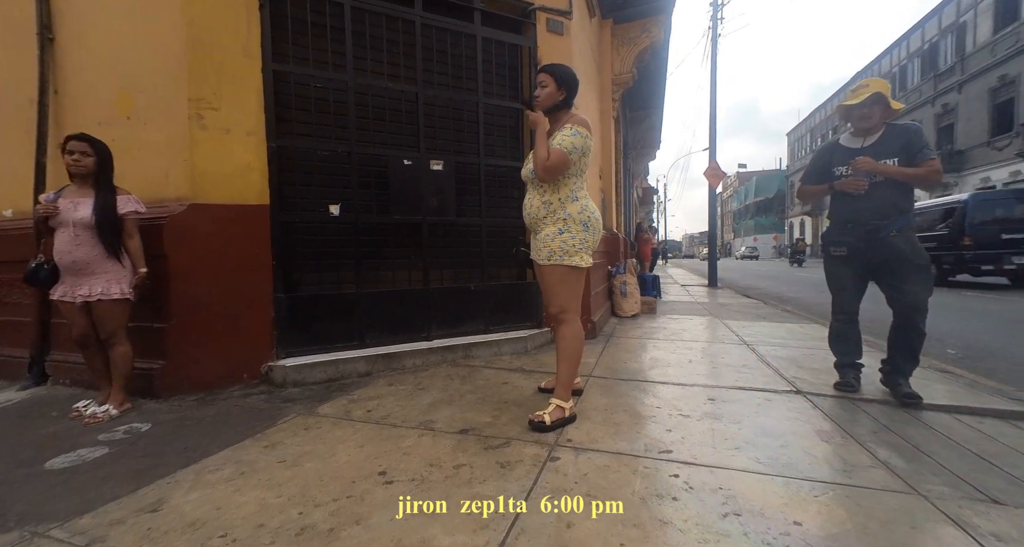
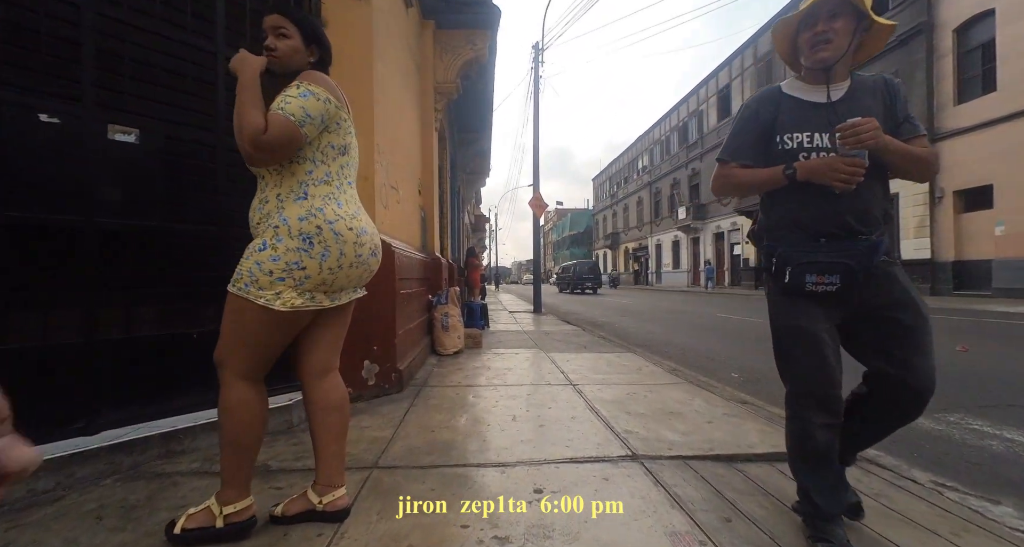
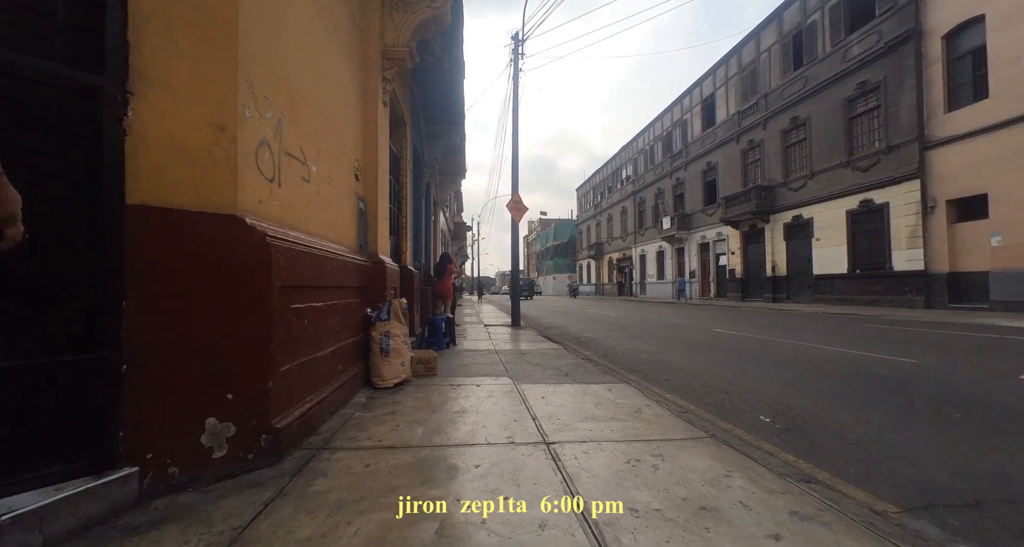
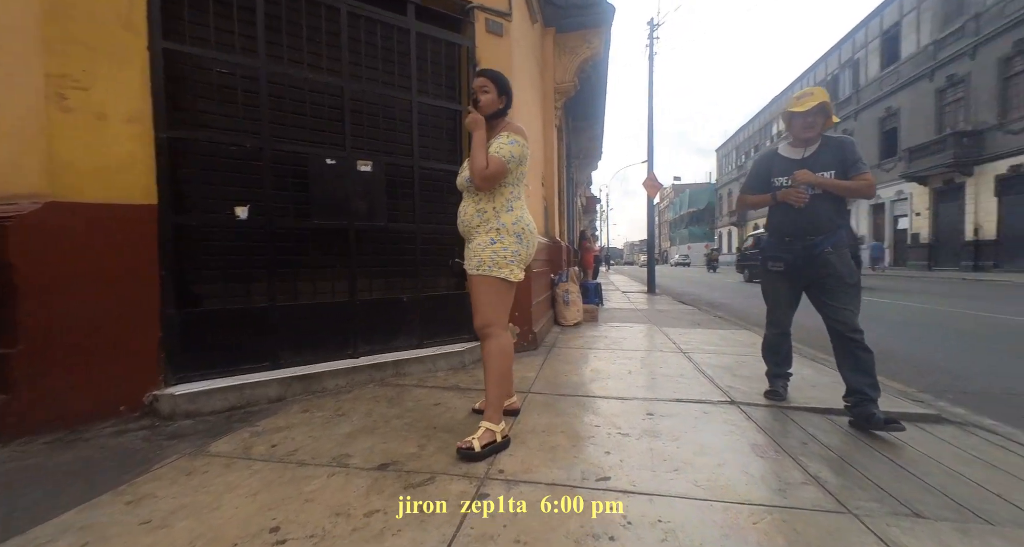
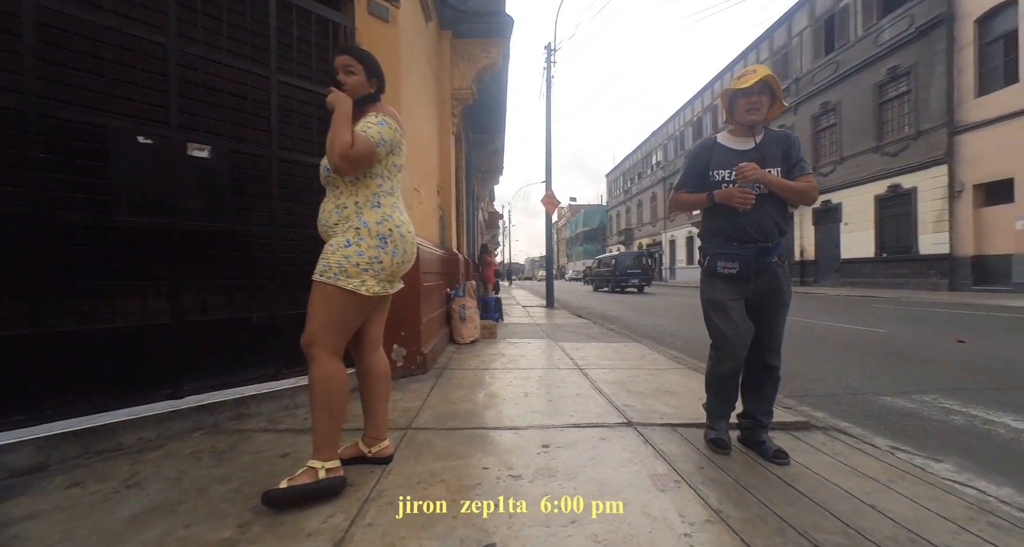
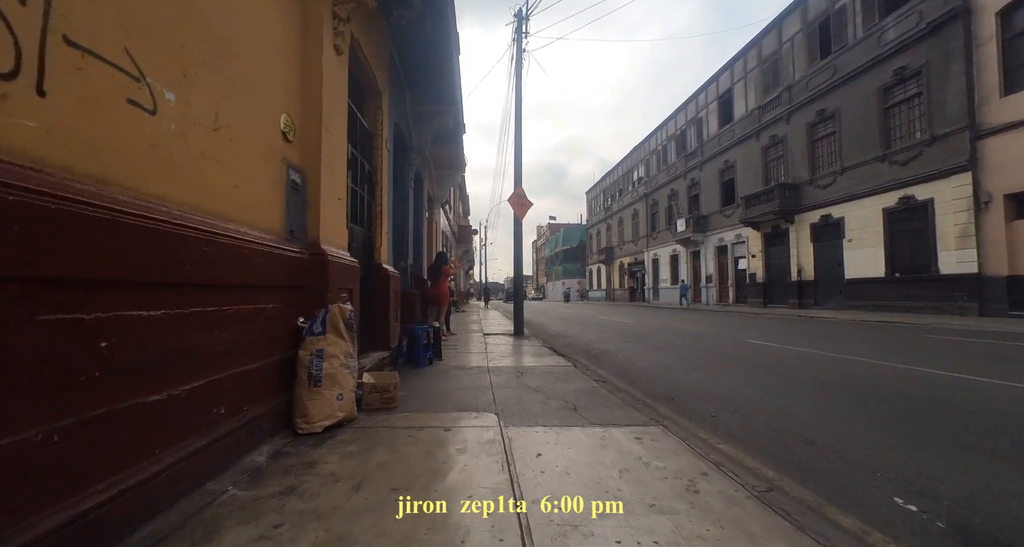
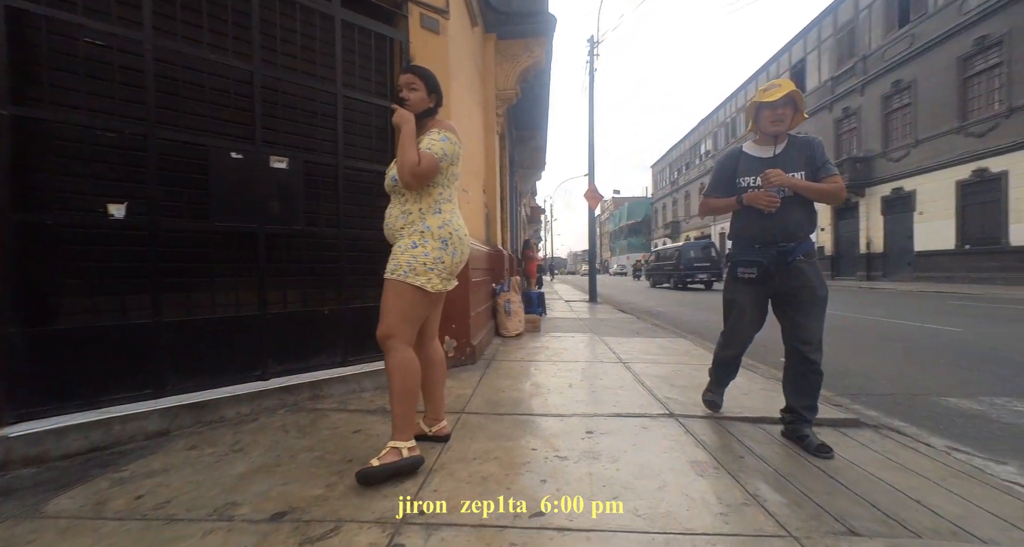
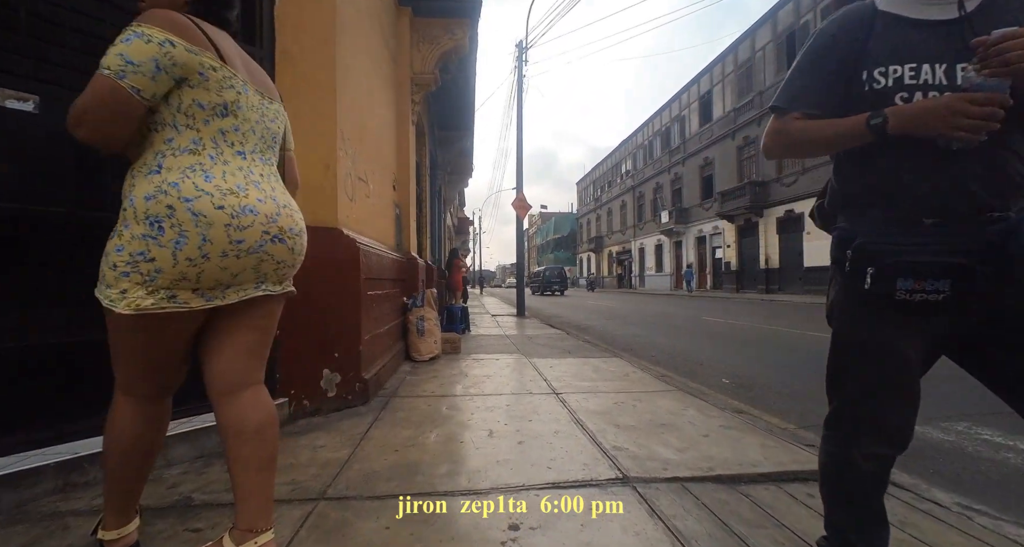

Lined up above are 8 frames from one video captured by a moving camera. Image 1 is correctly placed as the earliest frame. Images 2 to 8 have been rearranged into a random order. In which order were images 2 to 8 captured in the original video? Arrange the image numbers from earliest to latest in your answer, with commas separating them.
4, 7, 5, 2, 8, 3, 6
